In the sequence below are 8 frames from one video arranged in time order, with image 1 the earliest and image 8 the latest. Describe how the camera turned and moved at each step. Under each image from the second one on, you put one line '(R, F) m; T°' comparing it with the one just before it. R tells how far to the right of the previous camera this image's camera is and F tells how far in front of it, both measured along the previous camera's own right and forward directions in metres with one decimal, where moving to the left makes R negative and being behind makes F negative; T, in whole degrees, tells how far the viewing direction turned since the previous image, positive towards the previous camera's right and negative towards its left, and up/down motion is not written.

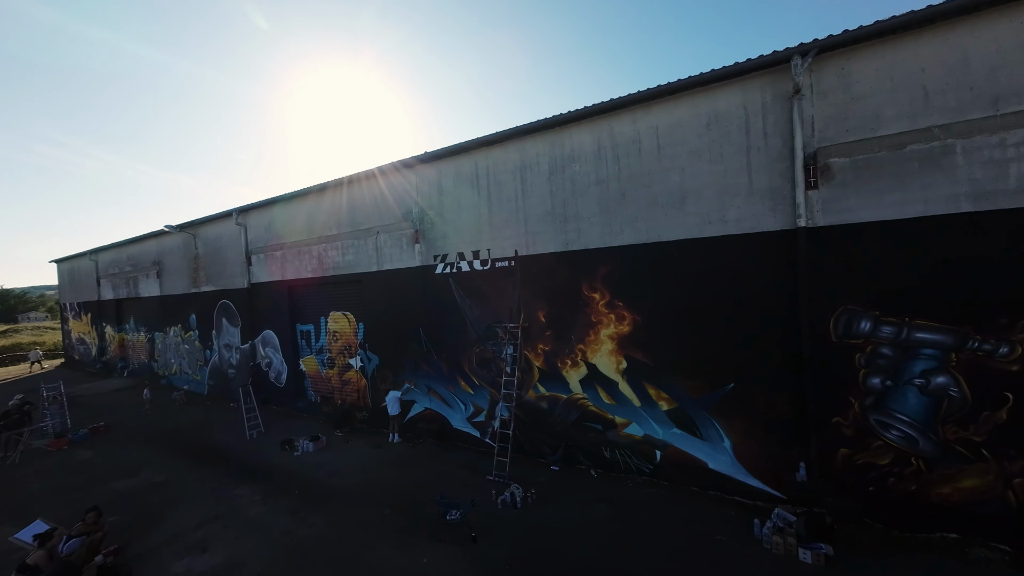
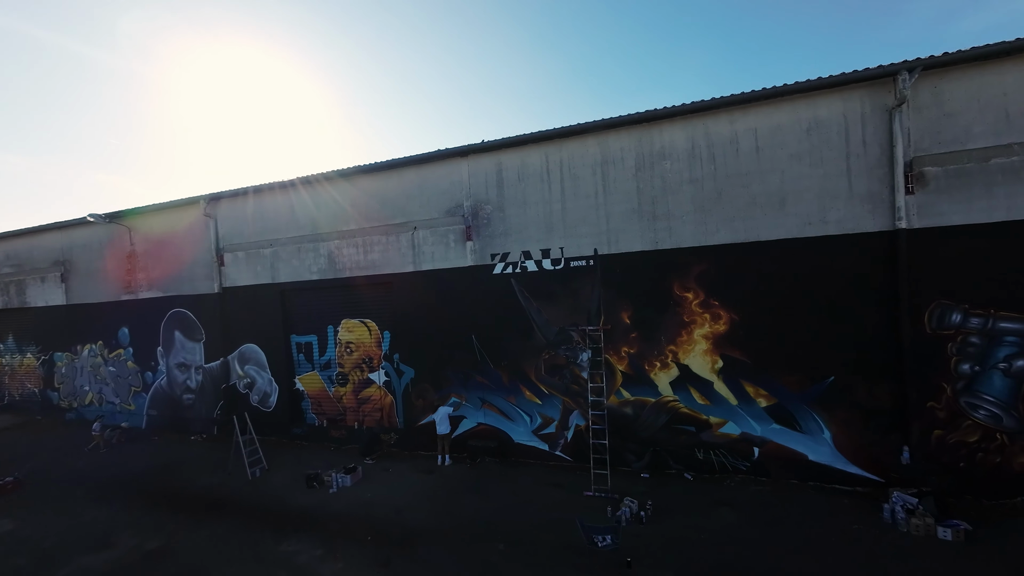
(-3.0, +0.9) m; +11°
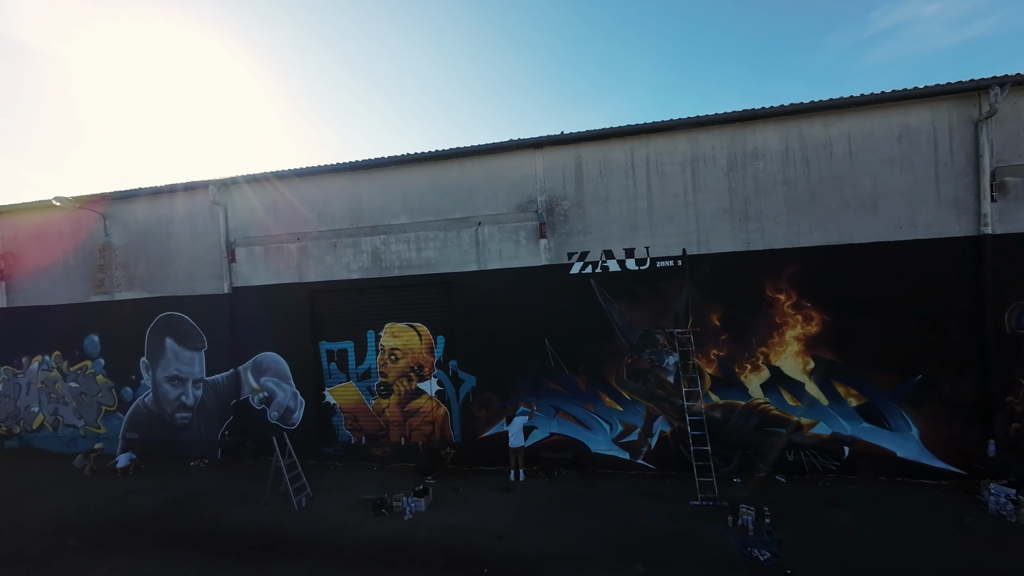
(-2.5, +0.7) m; +7°
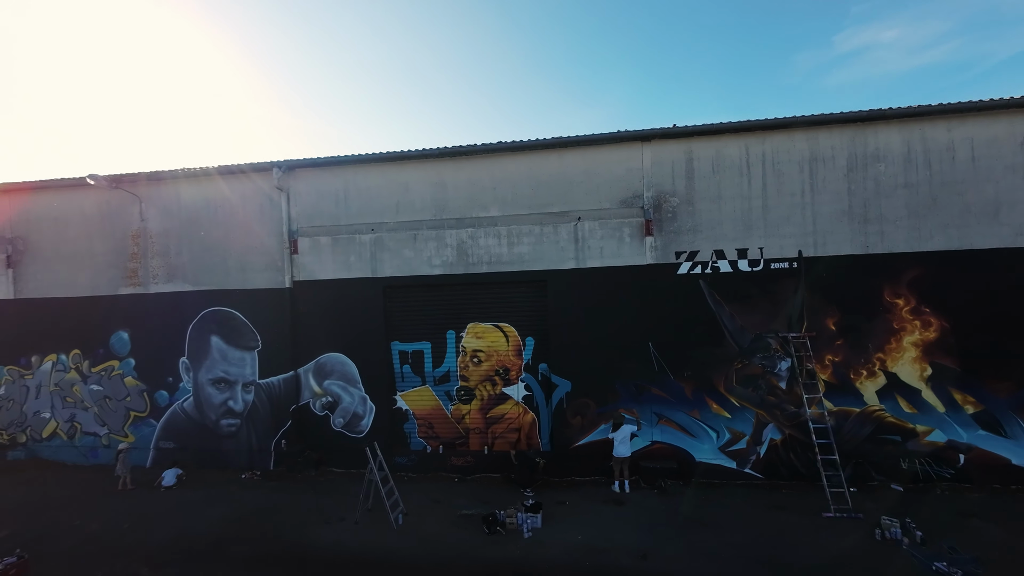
(-2.5, +0.6) m; +3°
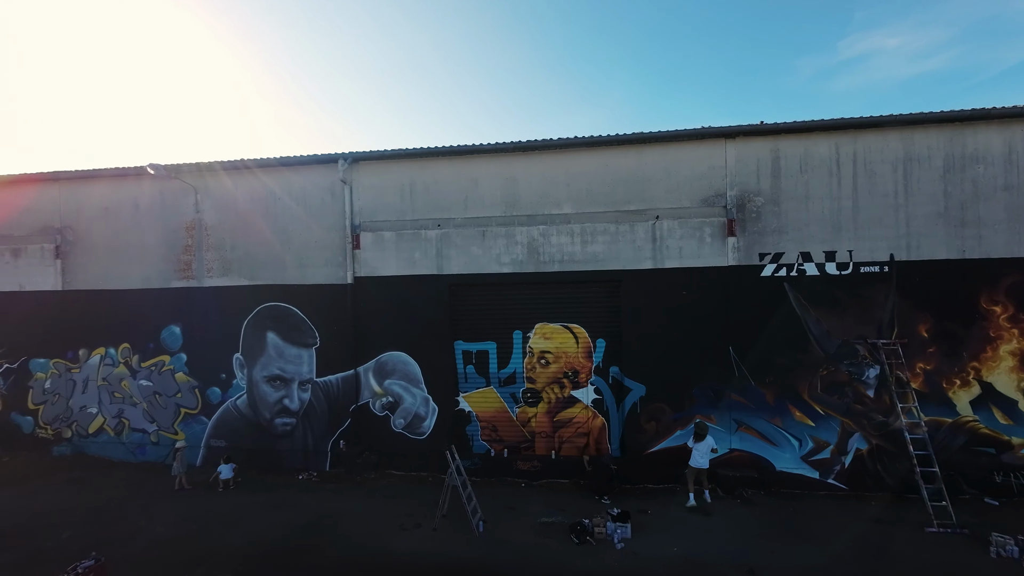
(-1.5, +0.2) m; 0°
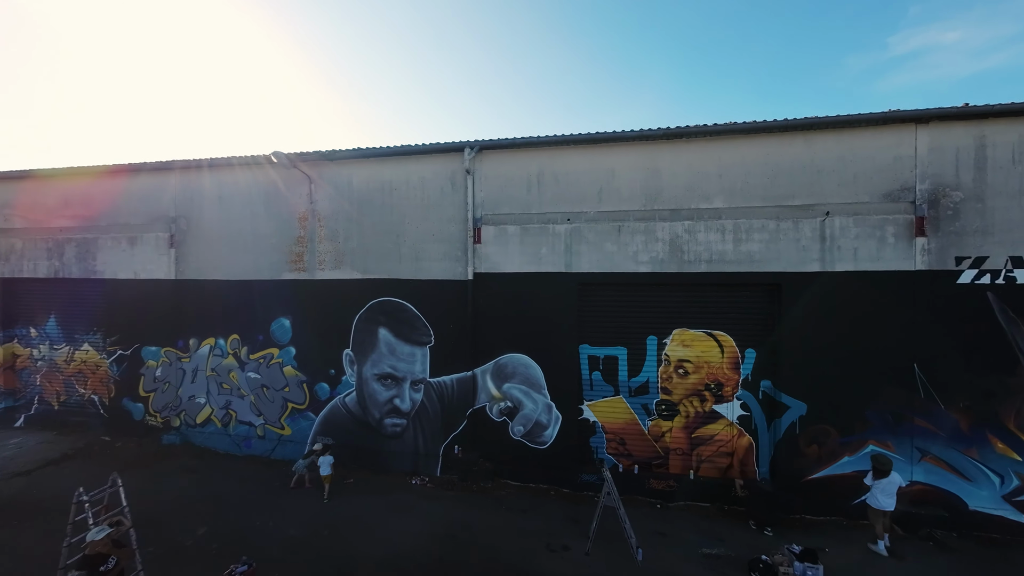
(-2.1, +0.5) m; -4°
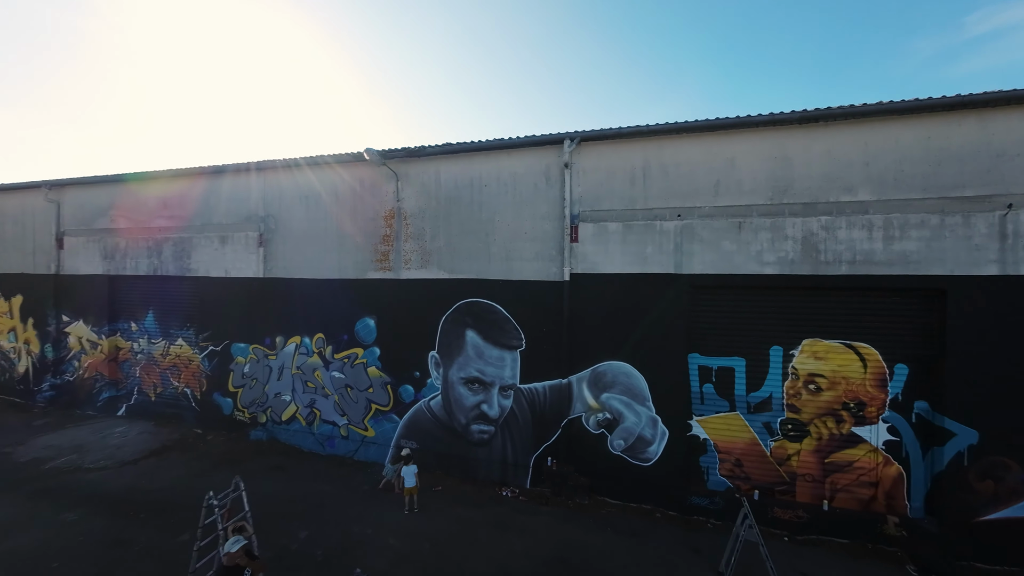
(-1.3, +0.4) m; -5°
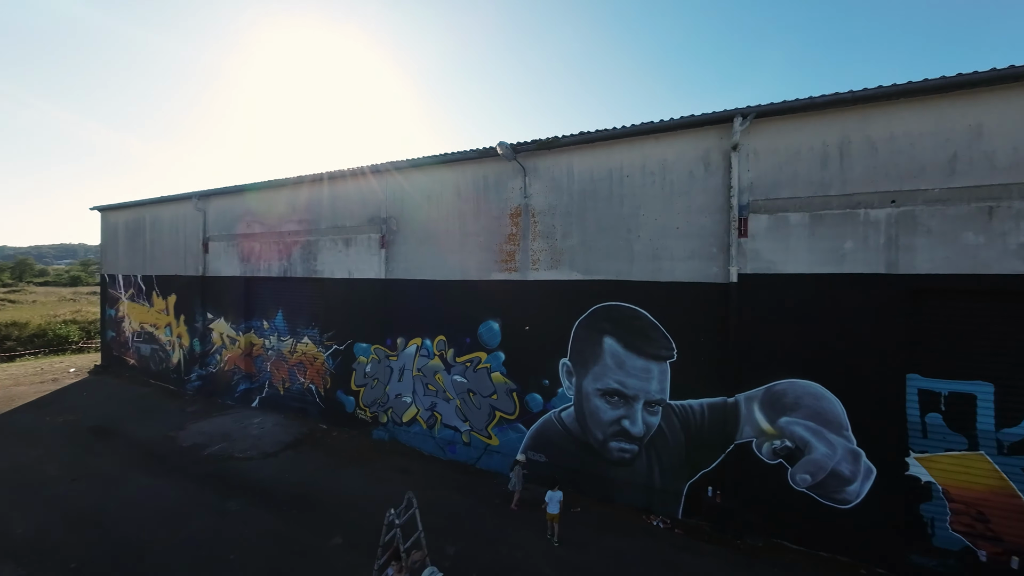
(-1.6, +0.5) m; -9°
